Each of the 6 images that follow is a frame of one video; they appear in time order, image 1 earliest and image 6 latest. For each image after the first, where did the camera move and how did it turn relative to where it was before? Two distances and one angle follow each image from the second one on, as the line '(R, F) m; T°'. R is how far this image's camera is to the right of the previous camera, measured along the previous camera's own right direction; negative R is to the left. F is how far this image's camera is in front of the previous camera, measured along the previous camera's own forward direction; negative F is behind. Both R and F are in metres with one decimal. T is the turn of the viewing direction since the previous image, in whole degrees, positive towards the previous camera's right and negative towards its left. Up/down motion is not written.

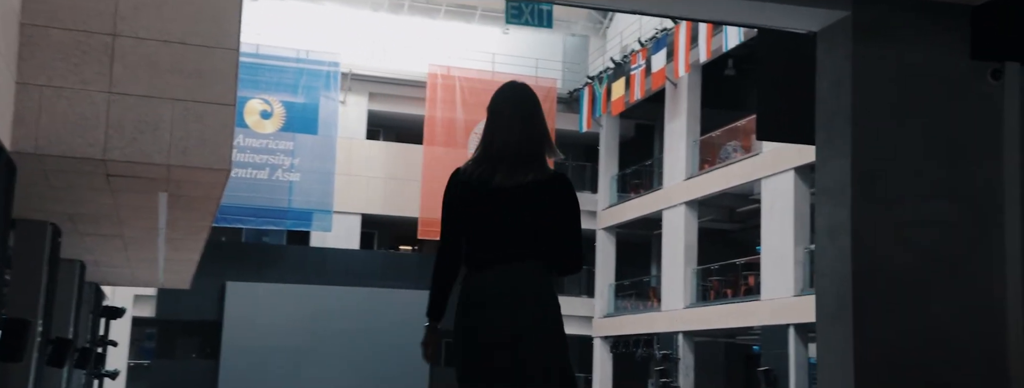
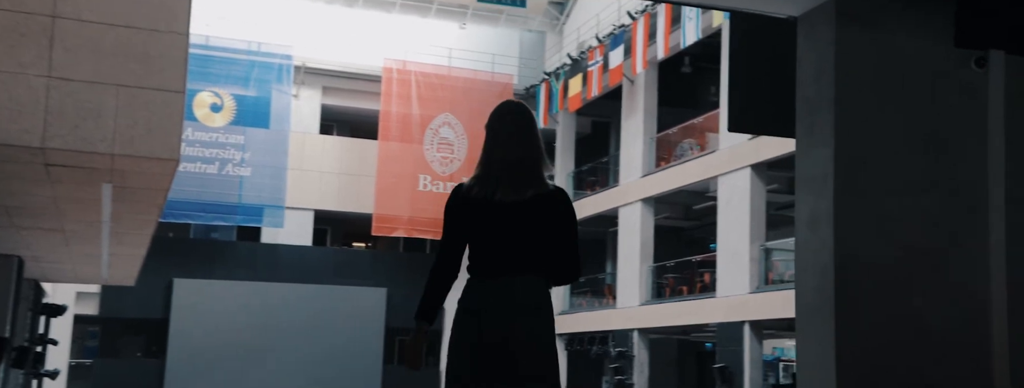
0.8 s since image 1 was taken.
(0.0, +0.2) m; +2°
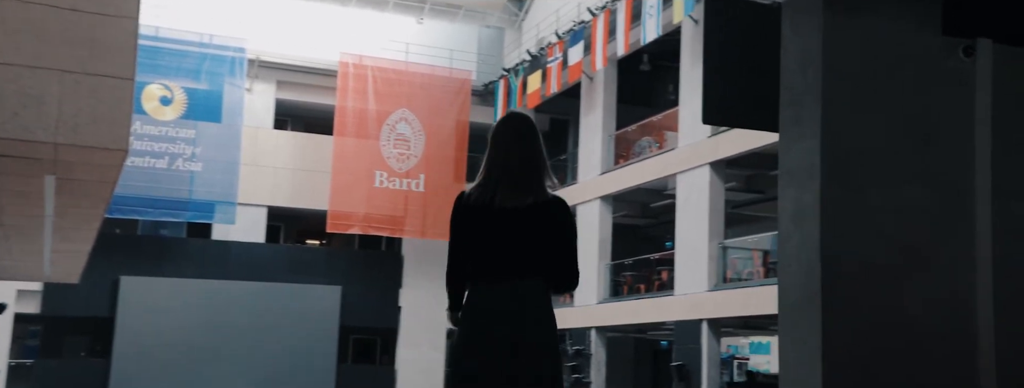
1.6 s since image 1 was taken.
(0.0, +0.2) m; +2°
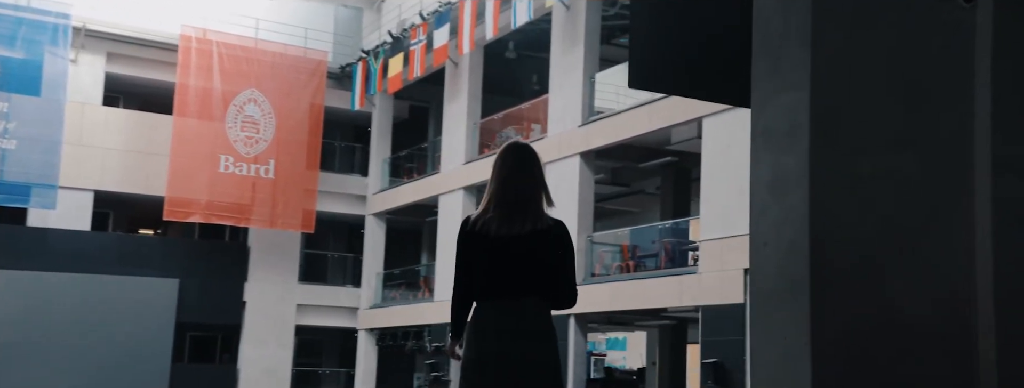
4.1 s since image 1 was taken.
(+0.1, +1.1) m; +7°
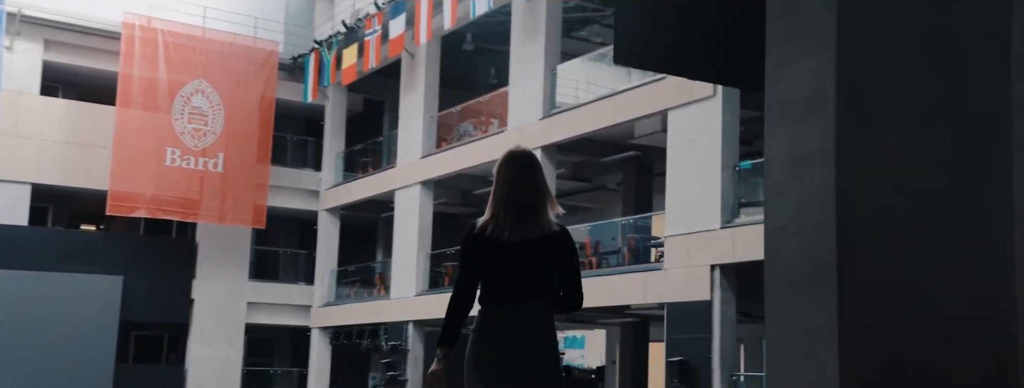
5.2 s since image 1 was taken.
(0.0, +0.5) m; +2°
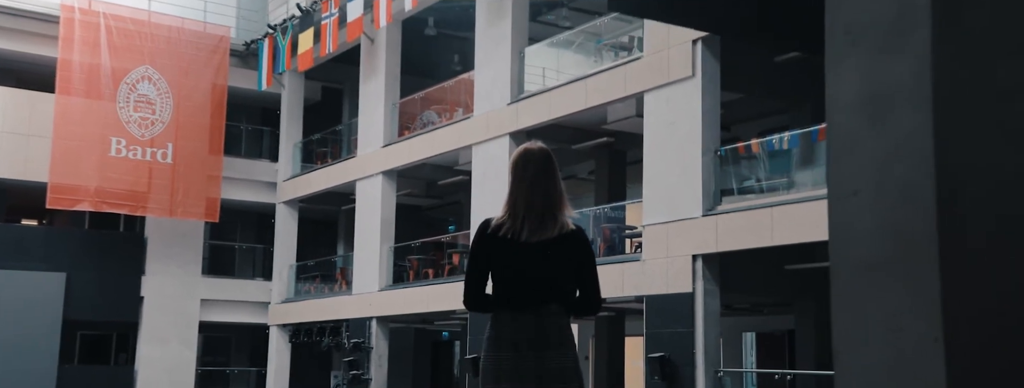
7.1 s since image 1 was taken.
(-0.1, +0.8) m; +2°
